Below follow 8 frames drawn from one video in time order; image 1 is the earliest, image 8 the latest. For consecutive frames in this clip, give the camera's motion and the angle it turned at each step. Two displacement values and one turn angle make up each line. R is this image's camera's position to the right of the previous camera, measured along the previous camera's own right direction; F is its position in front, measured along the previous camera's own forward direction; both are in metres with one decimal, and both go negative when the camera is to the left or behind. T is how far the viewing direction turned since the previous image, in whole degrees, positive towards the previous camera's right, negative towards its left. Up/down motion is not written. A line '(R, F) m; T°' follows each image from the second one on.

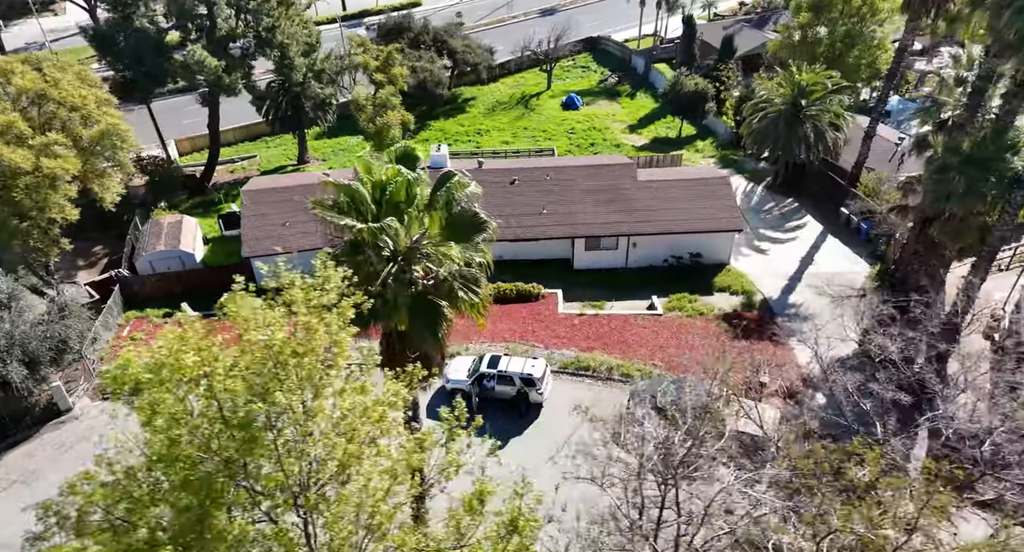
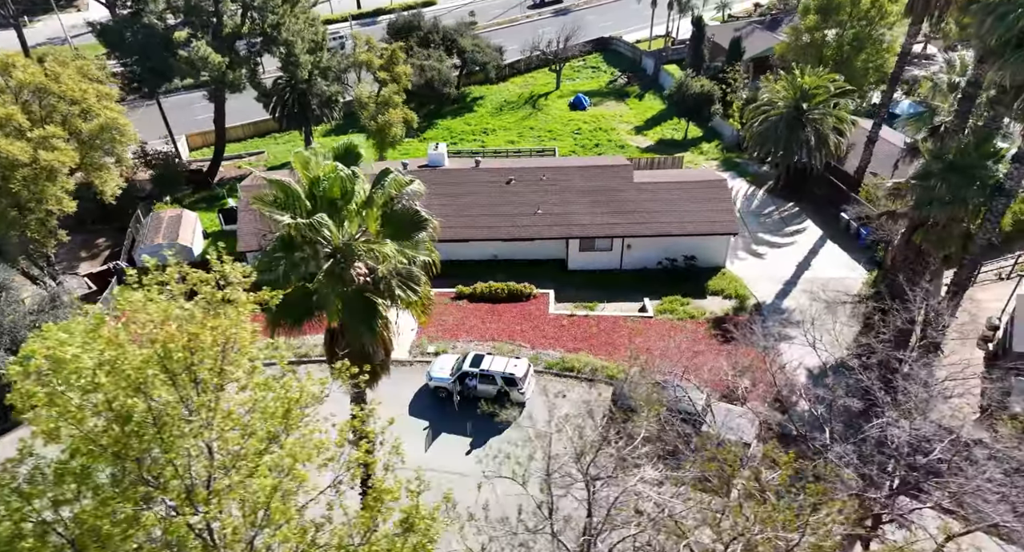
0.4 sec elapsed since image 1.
(+1.1, 0.0) m; -1°
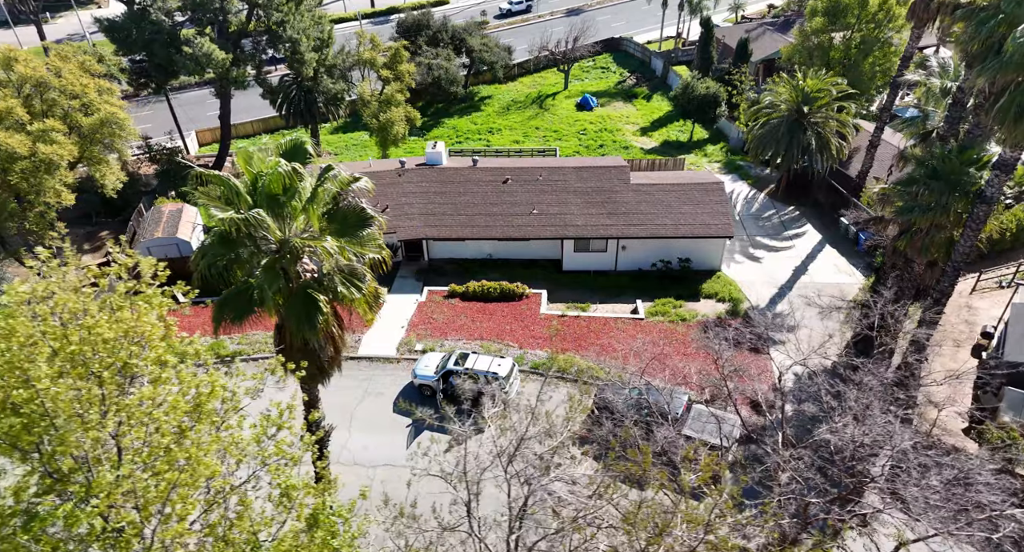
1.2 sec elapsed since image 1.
(+1.0, 0.0) m; -1°
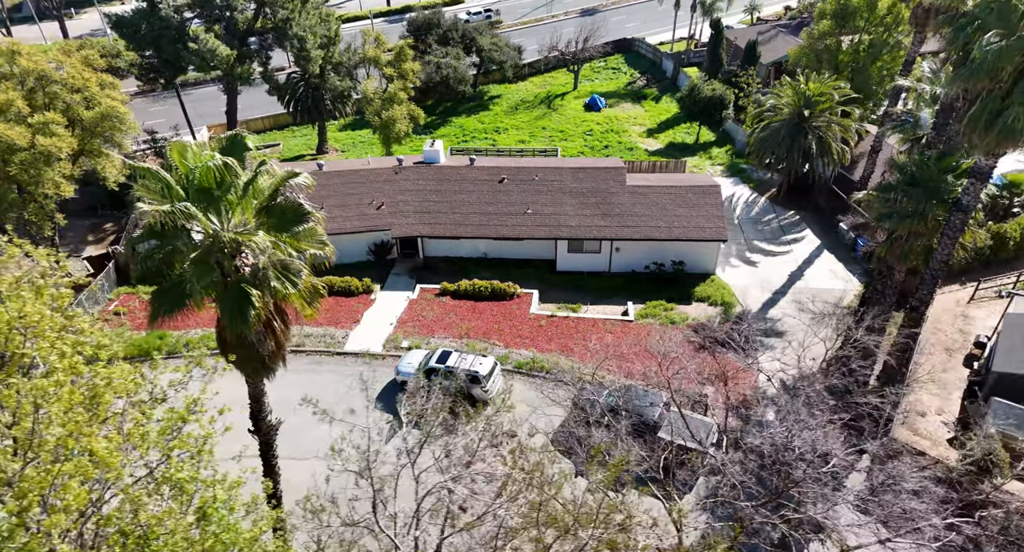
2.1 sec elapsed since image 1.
(+1.2, 0.0) m; -1°
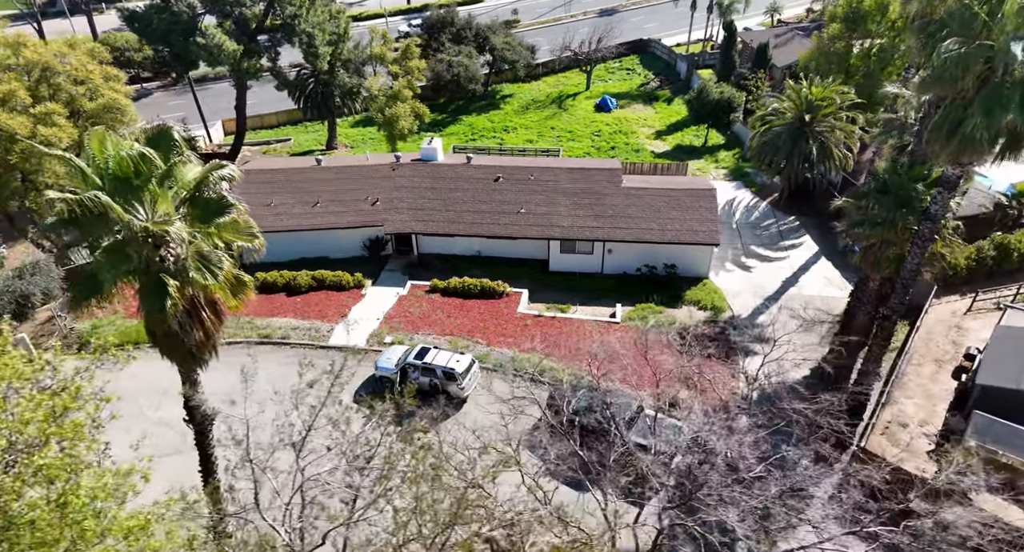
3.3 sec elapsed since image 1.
(+1.5, 0.0) m; -2°
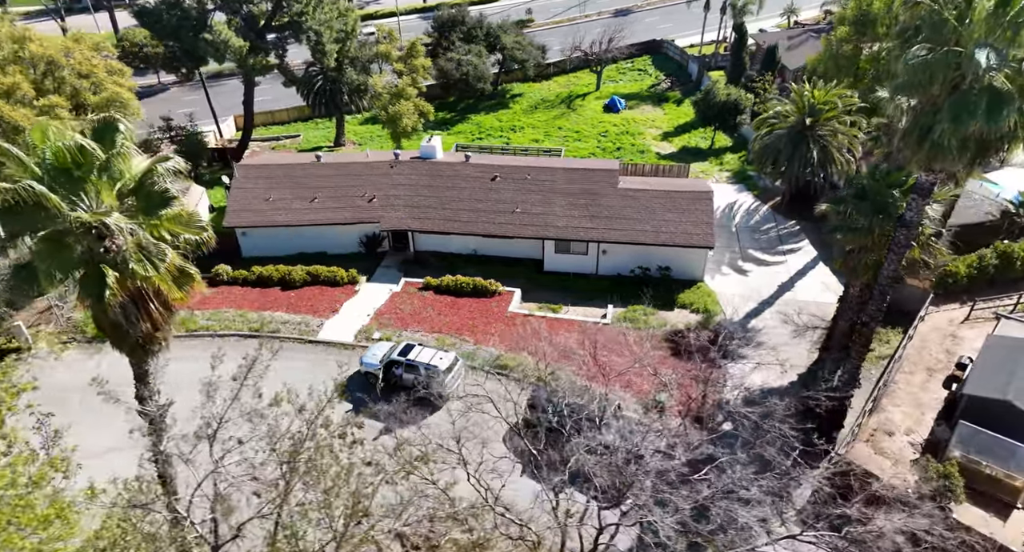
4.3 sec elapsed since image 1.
(+1.1, 0.0) m; -1°
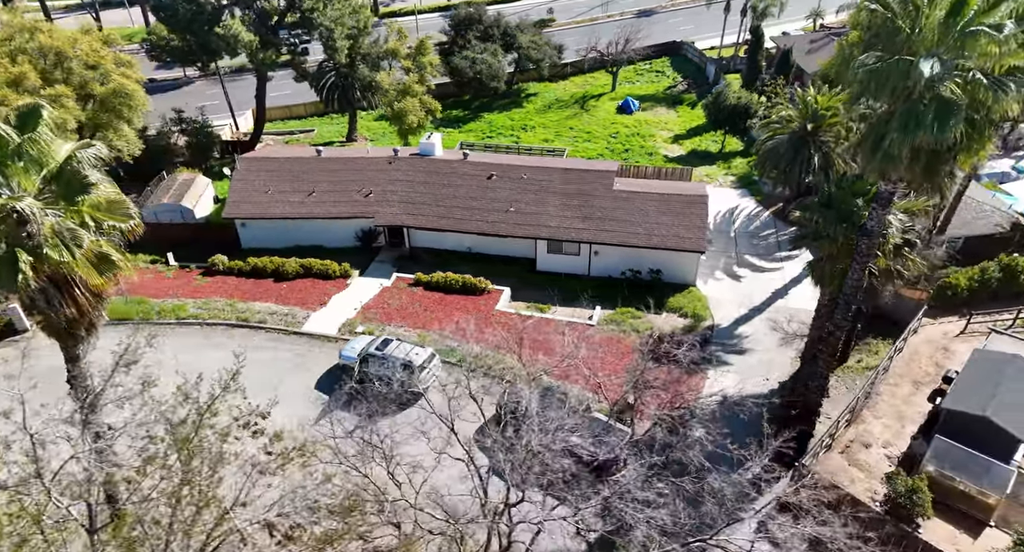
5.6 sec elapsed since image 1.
(+1.7, -0.1) m; -2°
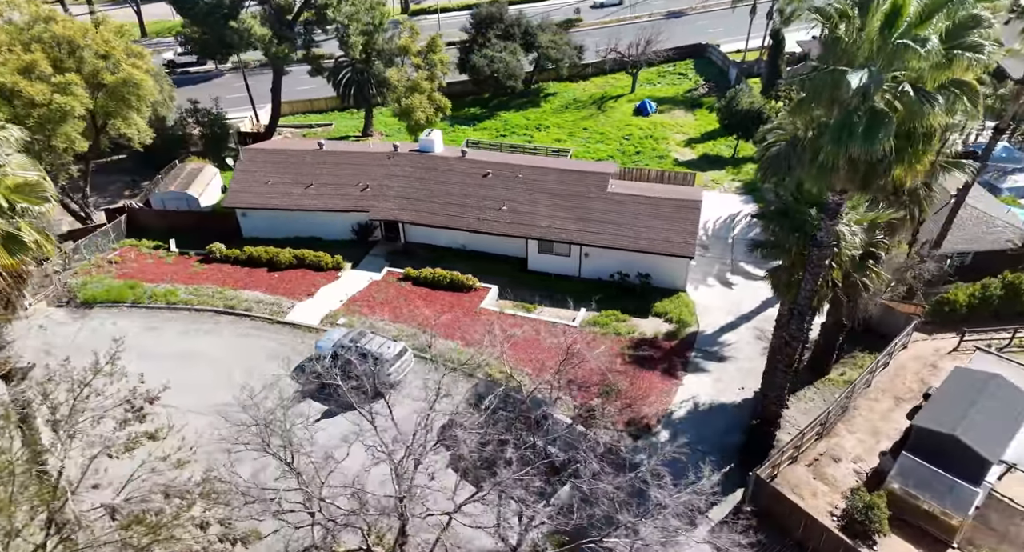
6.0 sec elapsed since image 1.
(+2.1, -0.1) m; -3°
